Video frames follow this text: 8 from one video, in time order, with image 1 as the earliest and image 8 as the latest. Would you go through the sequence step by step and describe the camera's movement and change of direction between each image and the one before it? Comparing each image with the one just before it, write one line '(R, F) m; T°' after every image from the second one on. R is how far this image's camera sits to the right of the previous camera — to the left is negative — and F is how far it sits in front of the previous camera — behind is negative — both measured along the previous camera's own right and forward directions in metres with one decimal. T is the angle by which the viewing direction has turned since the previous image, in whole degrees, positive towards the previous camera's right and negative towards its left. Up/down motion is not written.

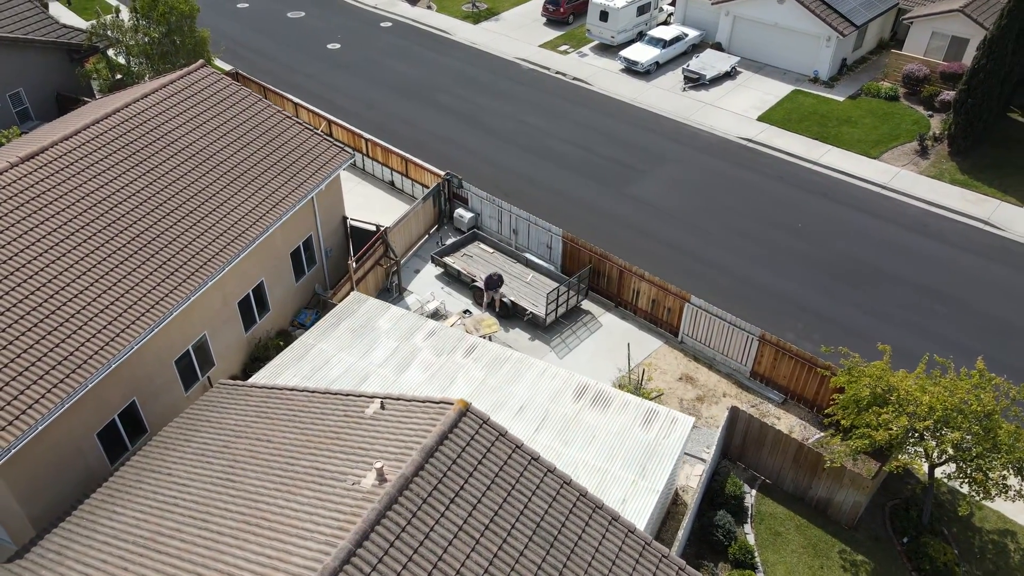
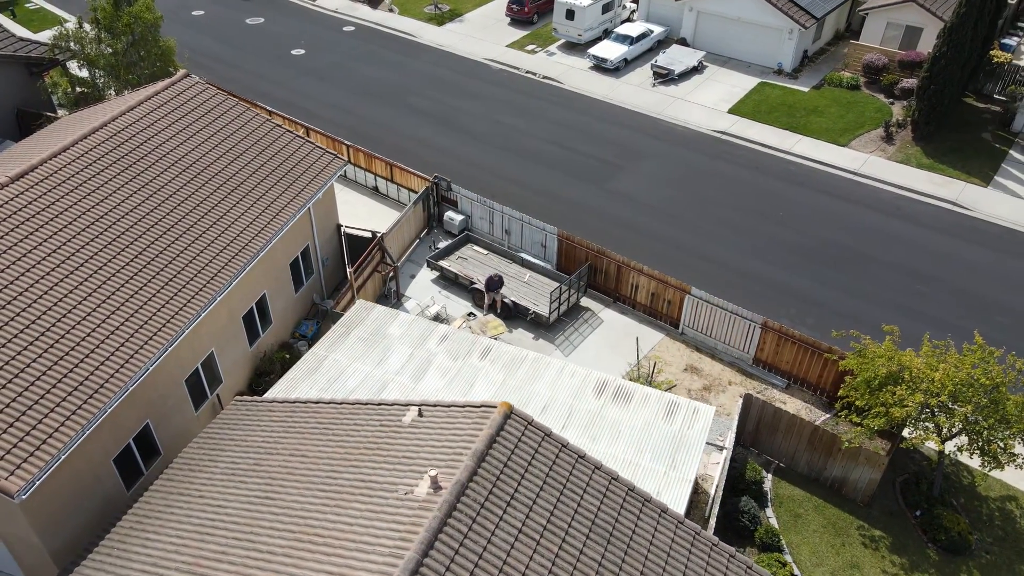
(-1.3, 0.0) m; +4°
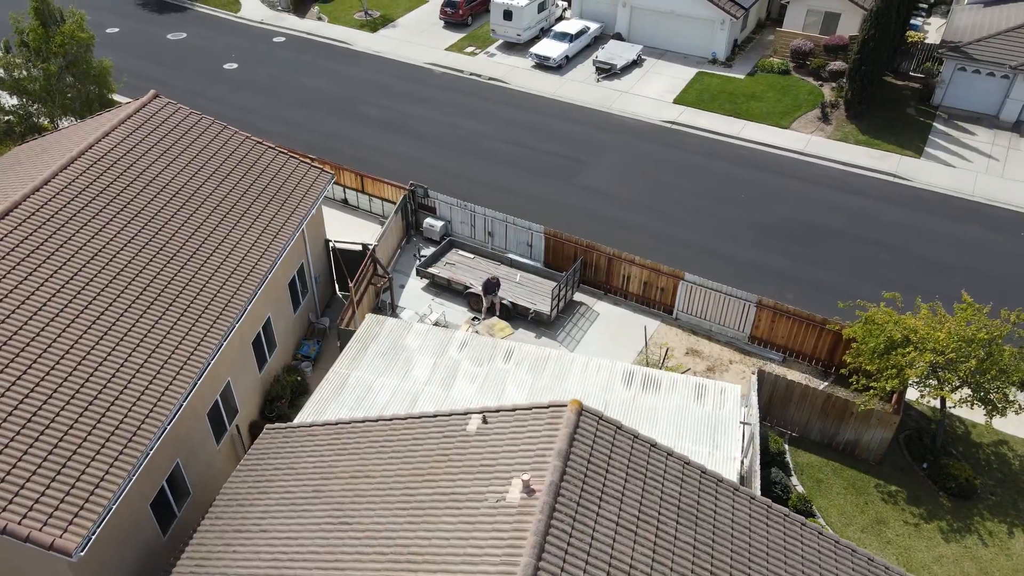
(-2.3, +0.1) m; +7°
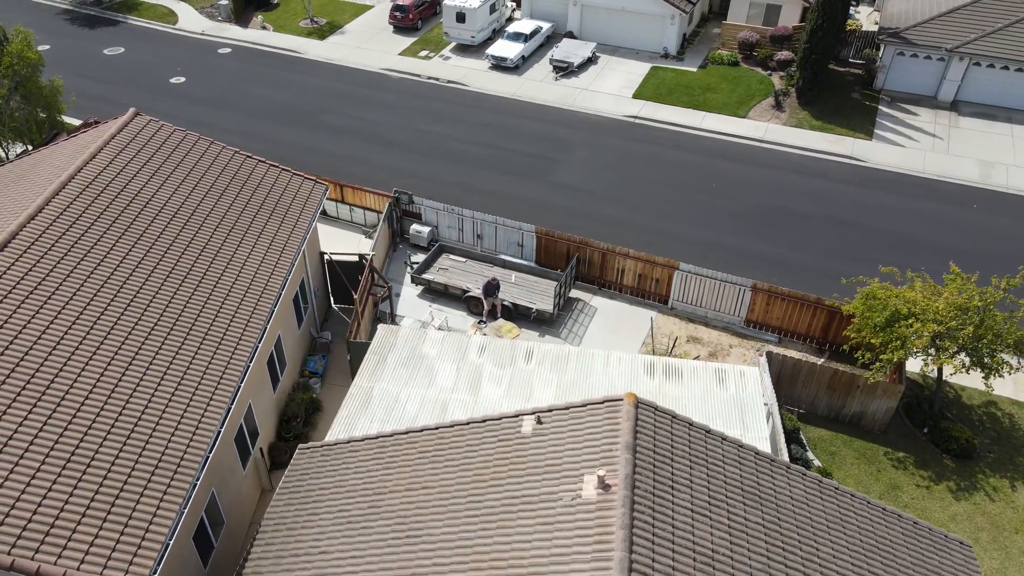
(-1.8, +0.1) m; +5°
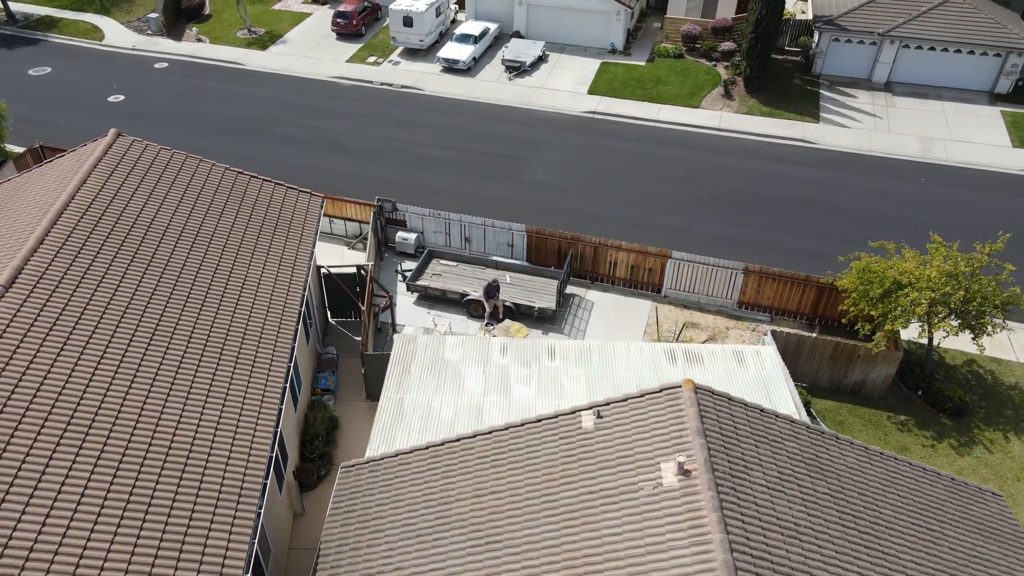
(-2.1, +0.1) m; +6°
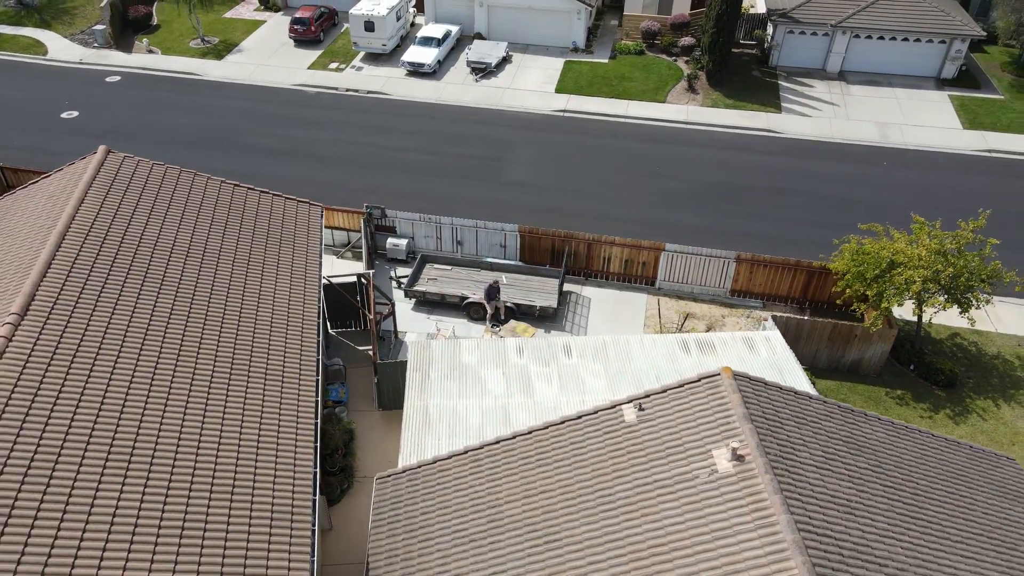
(-1.5, 0.0) m; +4°
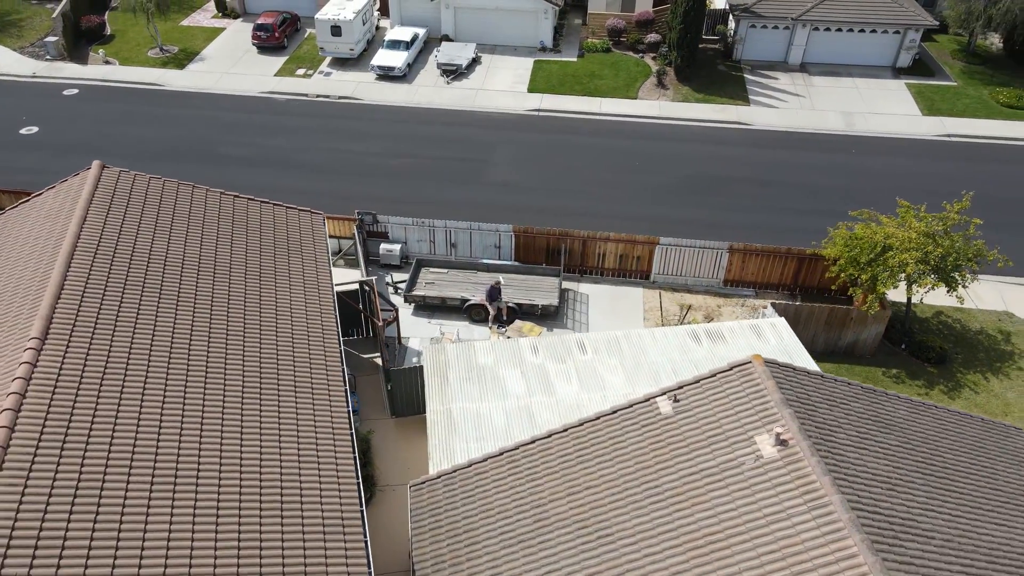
(-1.3, 0.0) m; +4°
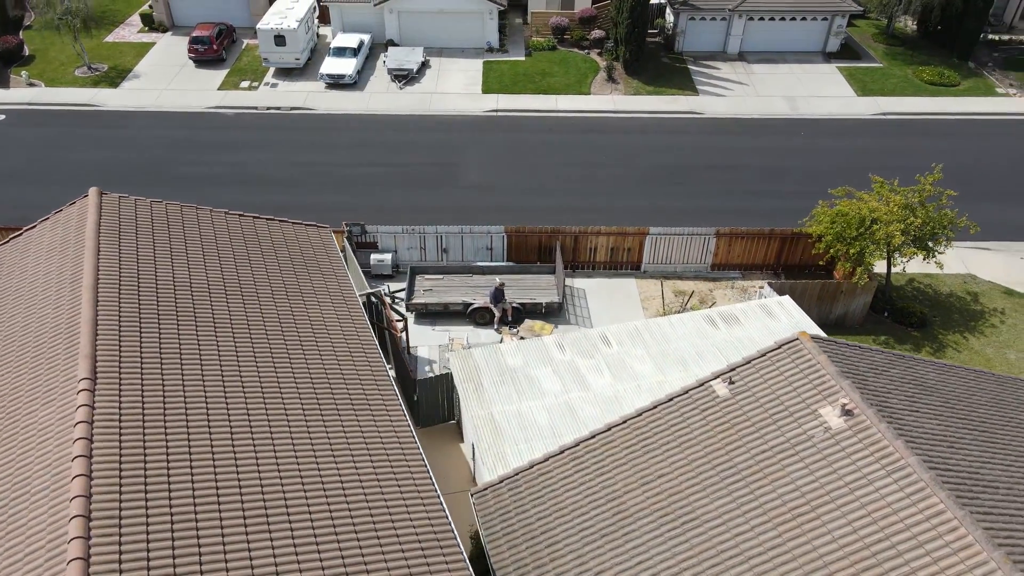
(-2.3, +0.1) m; +6°
